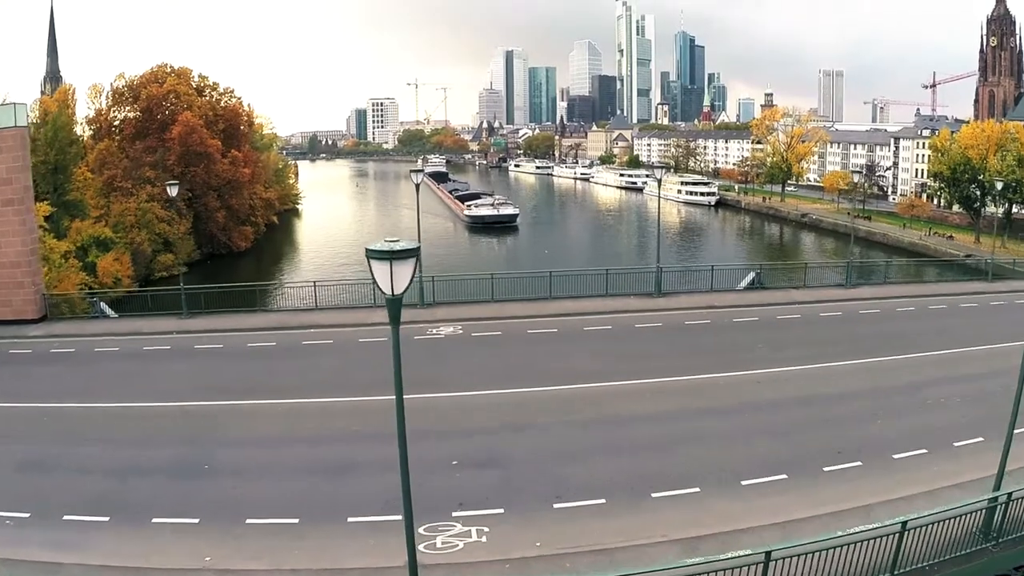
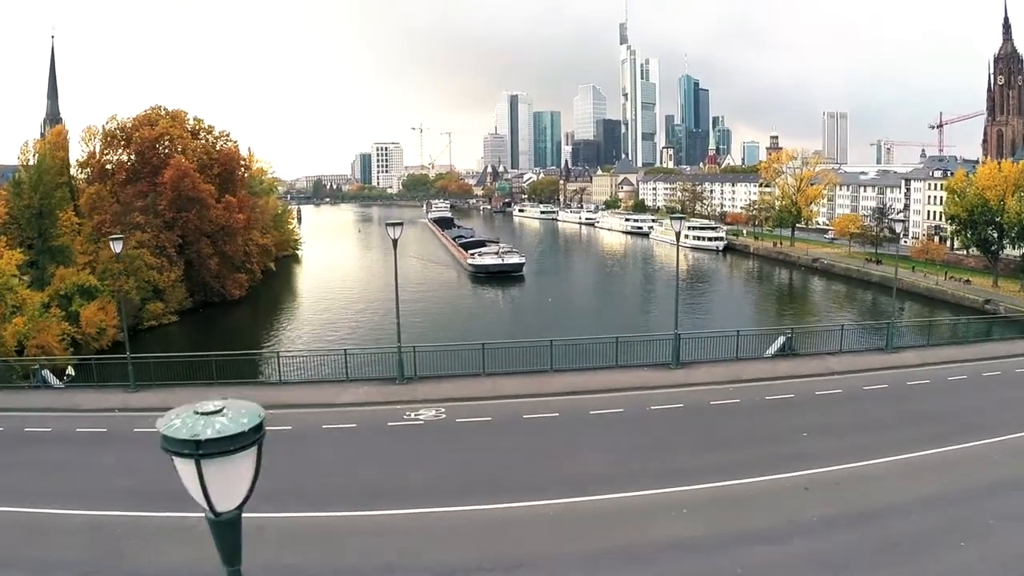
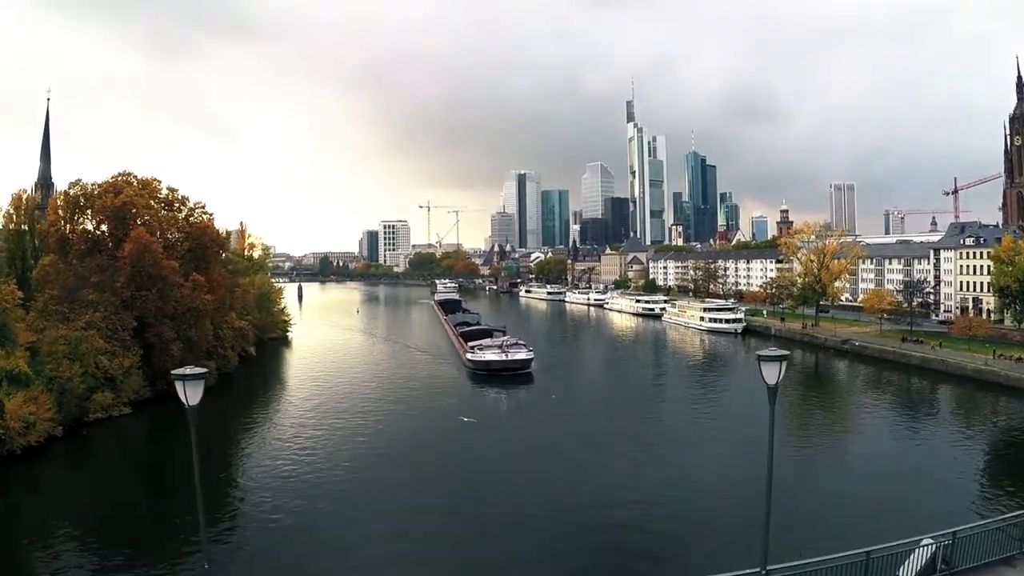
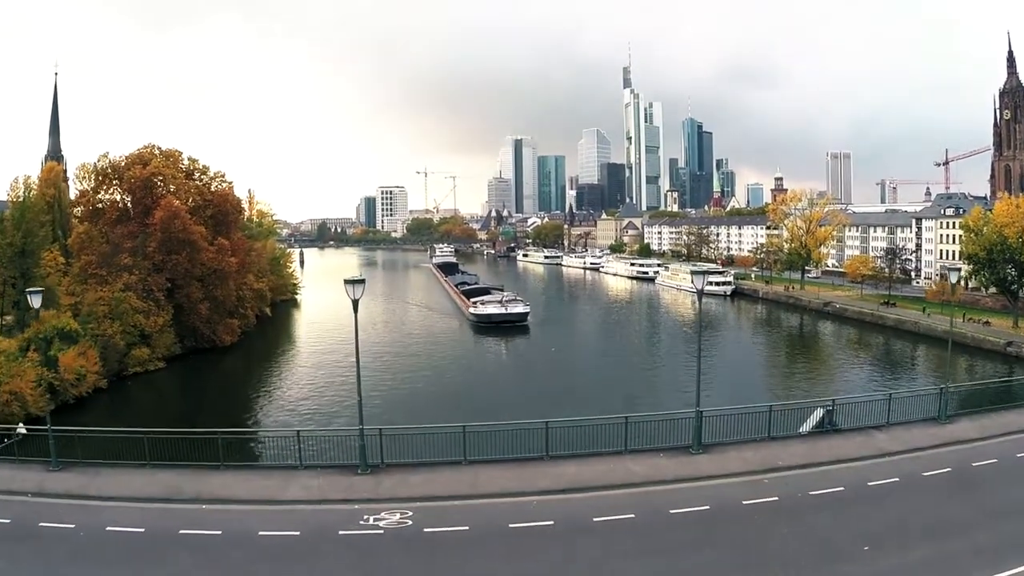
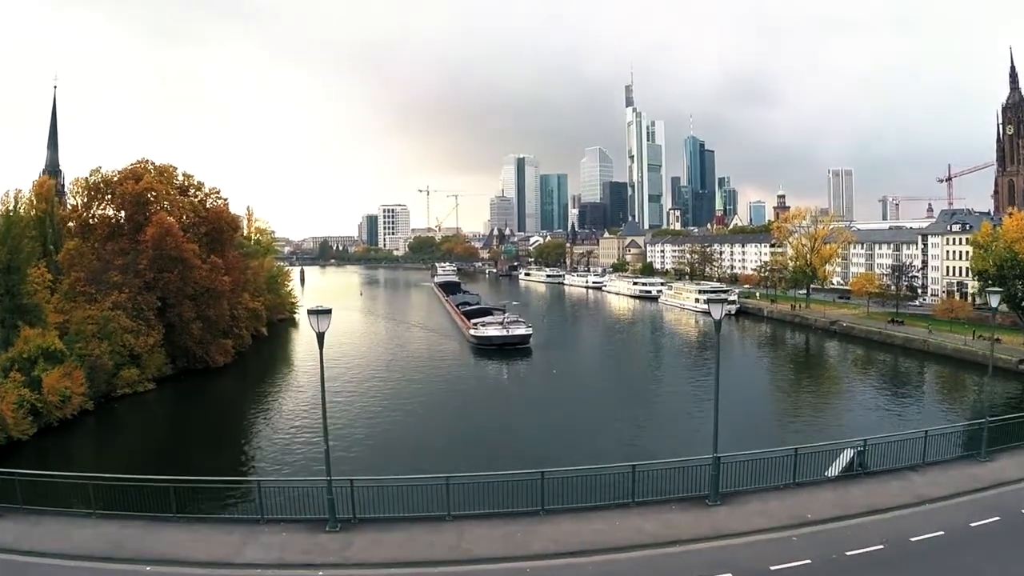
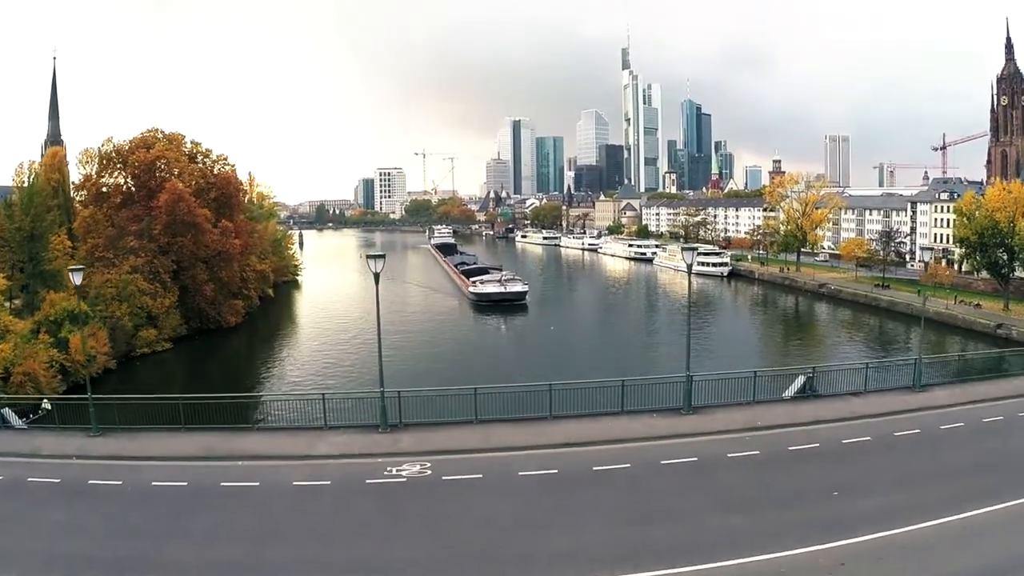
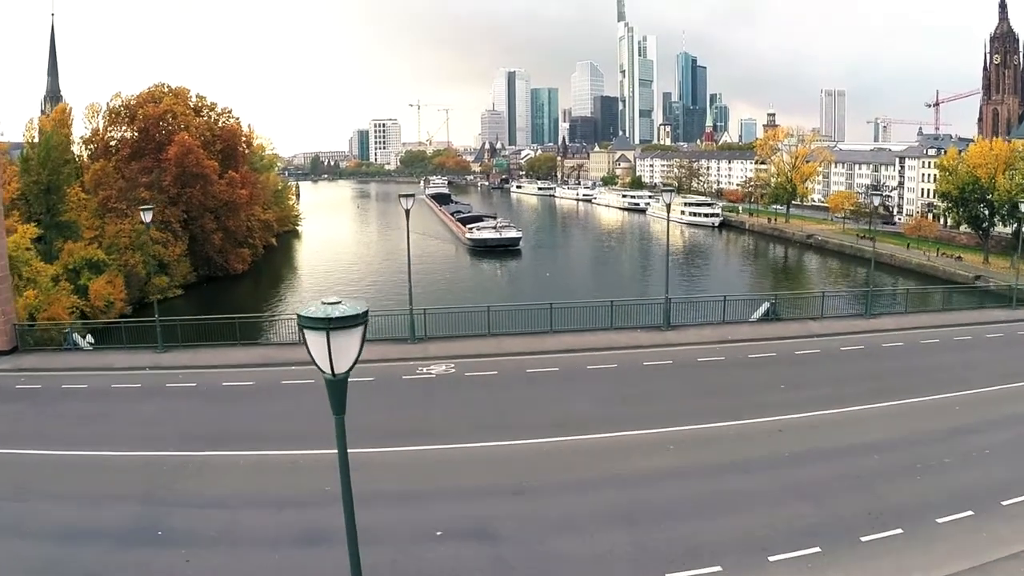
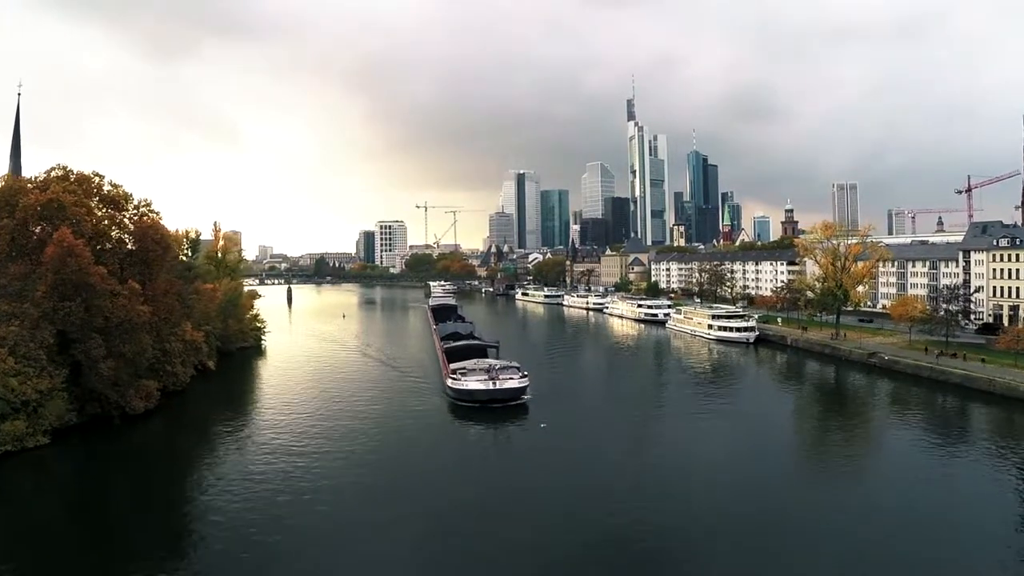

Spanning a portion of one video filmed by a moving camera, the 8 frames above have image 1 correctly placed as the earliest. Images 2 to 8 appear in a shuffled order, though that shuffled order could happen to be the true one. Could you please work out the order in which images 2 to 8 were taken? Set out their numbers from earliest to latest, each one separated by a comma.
7, 2, 6, 4, 5, 3, 8
